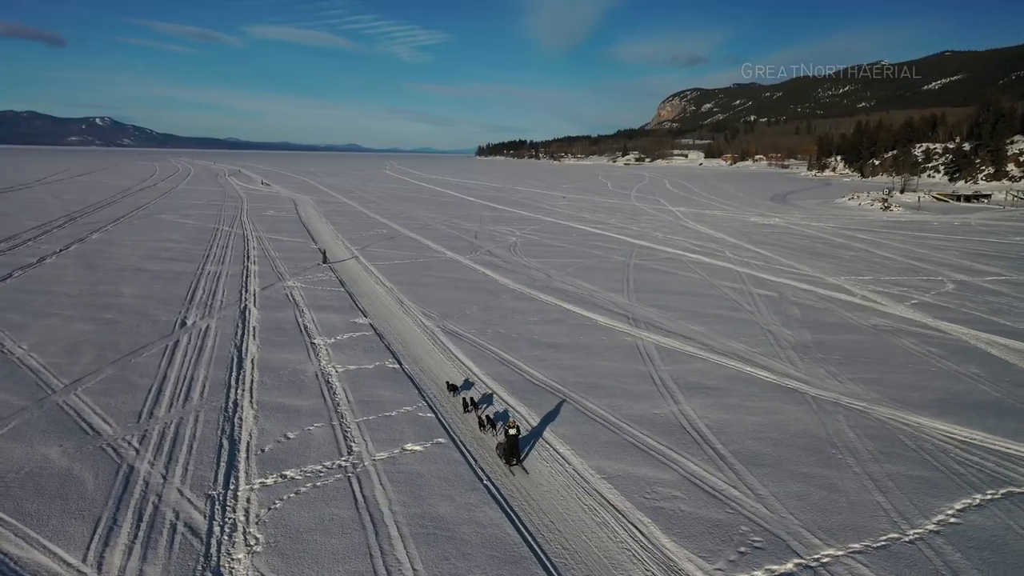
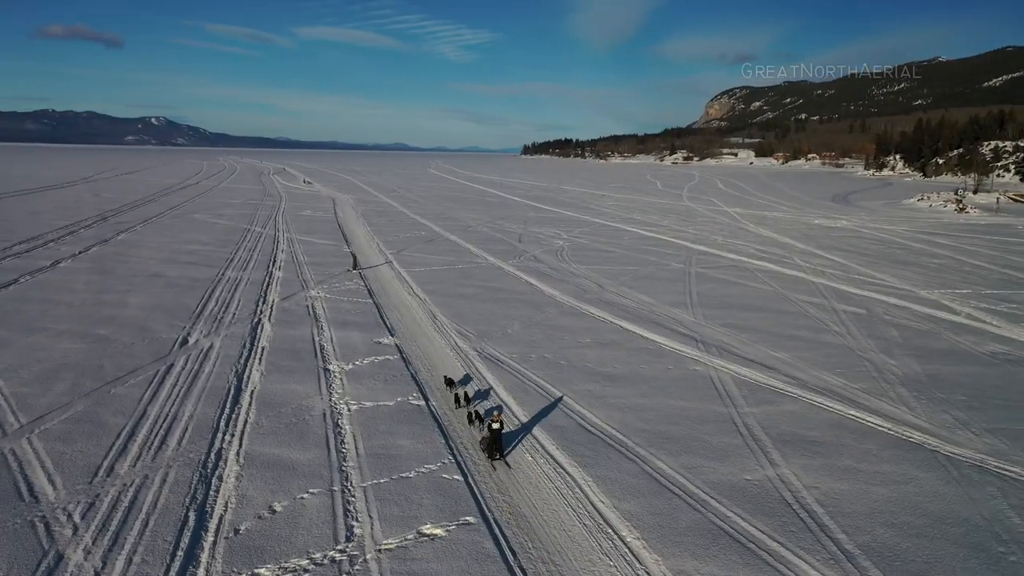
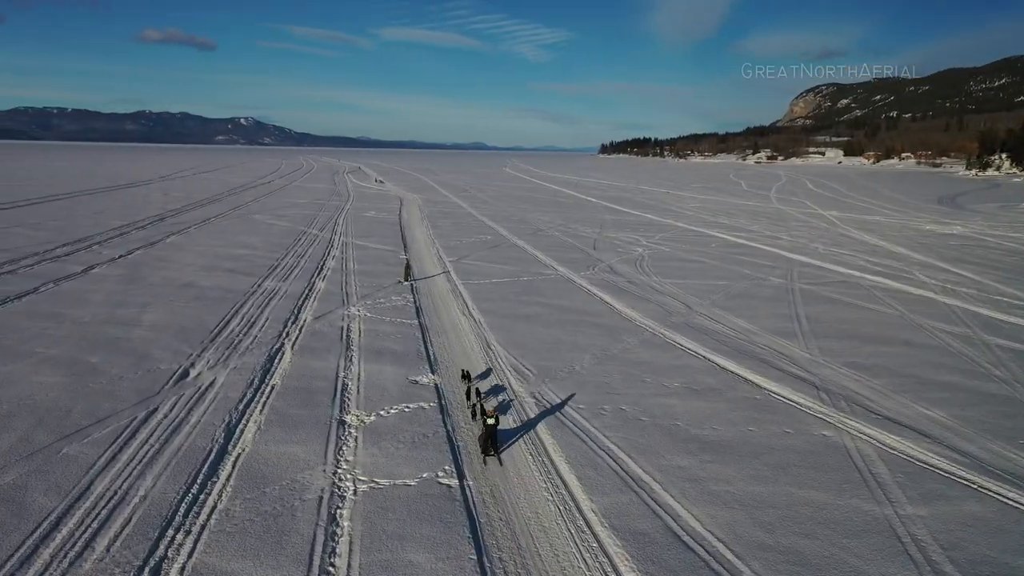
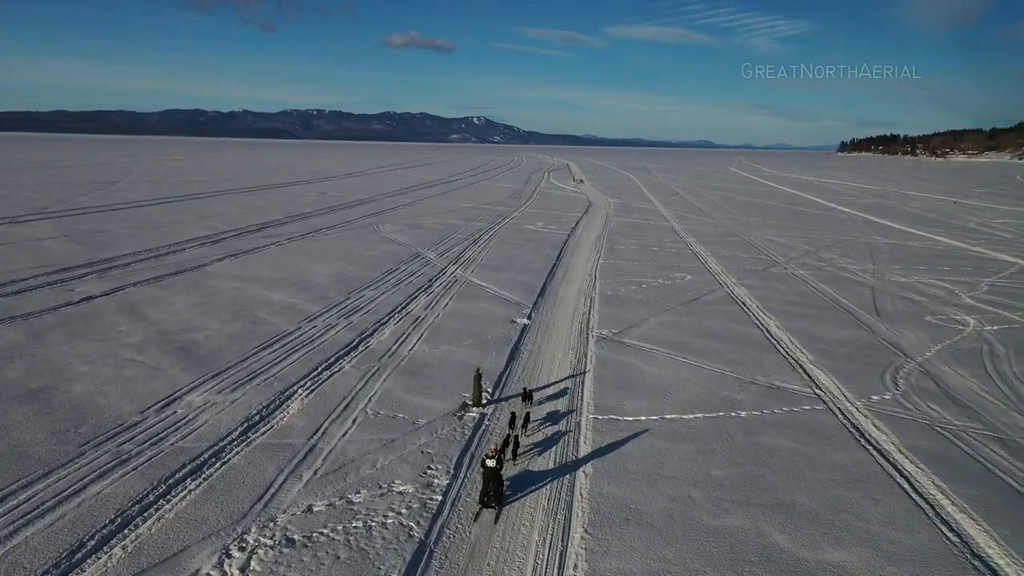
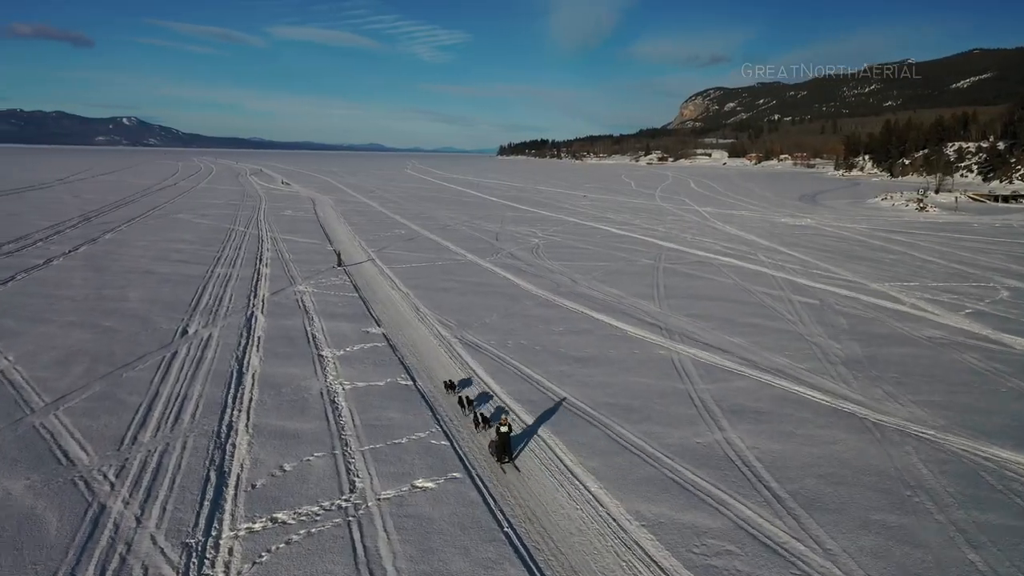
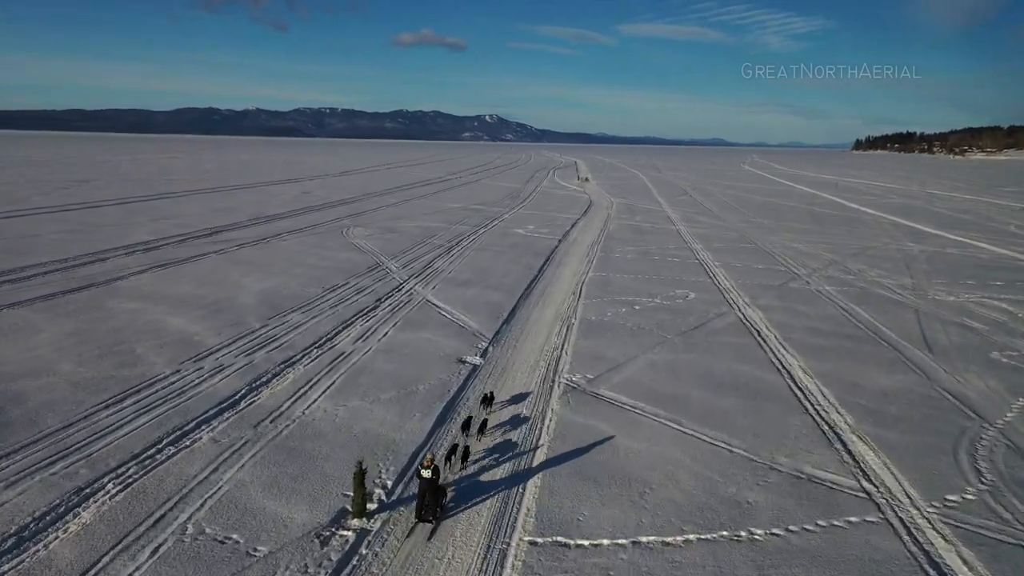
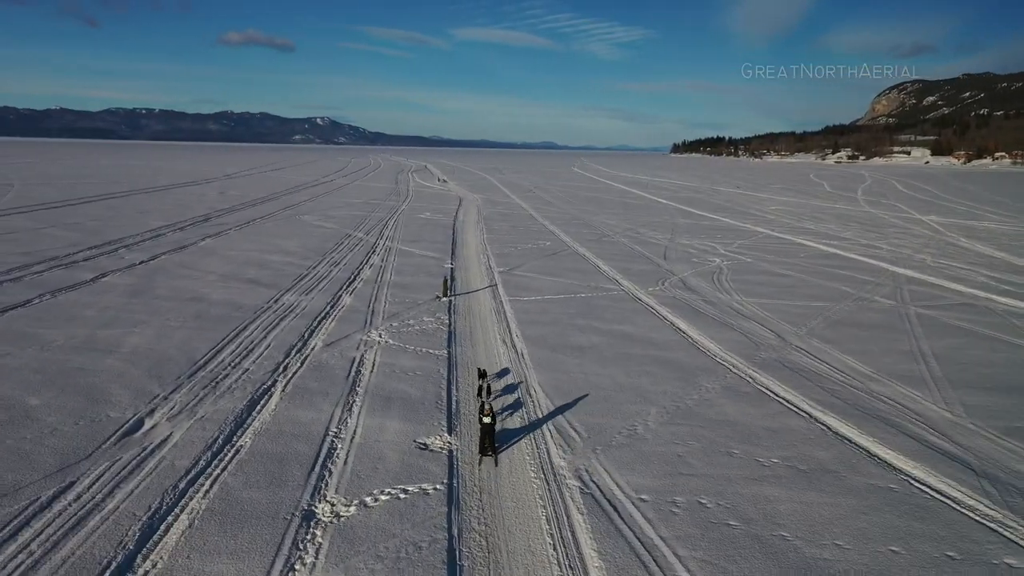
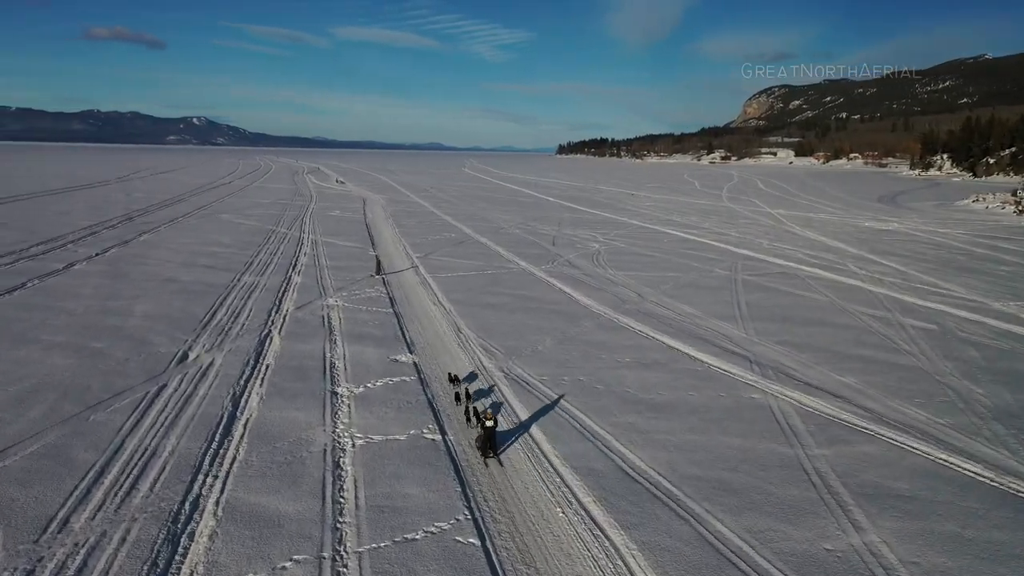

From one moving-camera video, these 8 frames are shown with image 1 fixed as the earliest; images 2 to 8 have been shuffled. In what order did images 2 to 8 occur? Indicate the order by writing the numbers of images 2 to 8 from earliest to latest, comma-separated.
5, 2, 8, 3, 7, 4, 6
